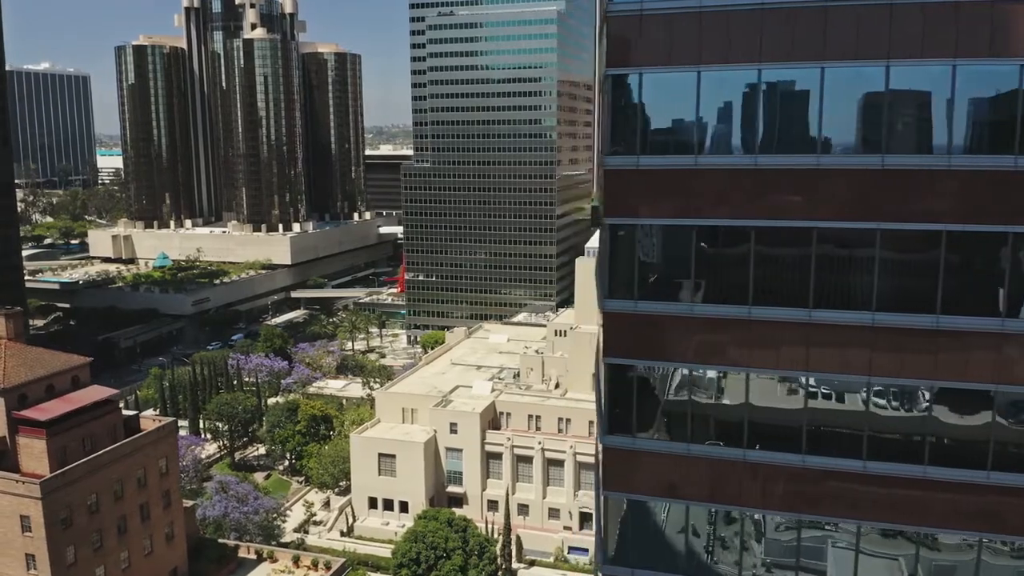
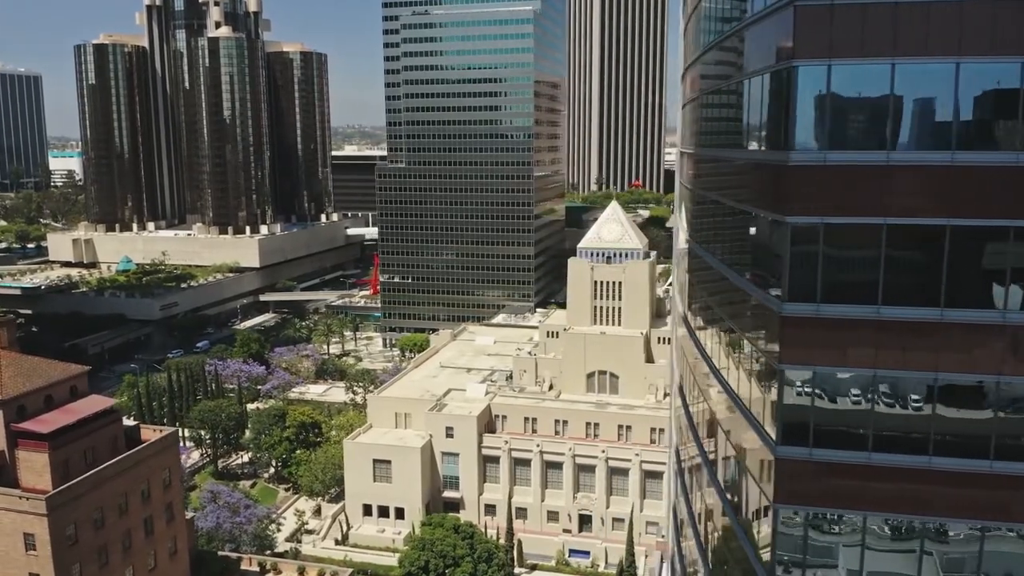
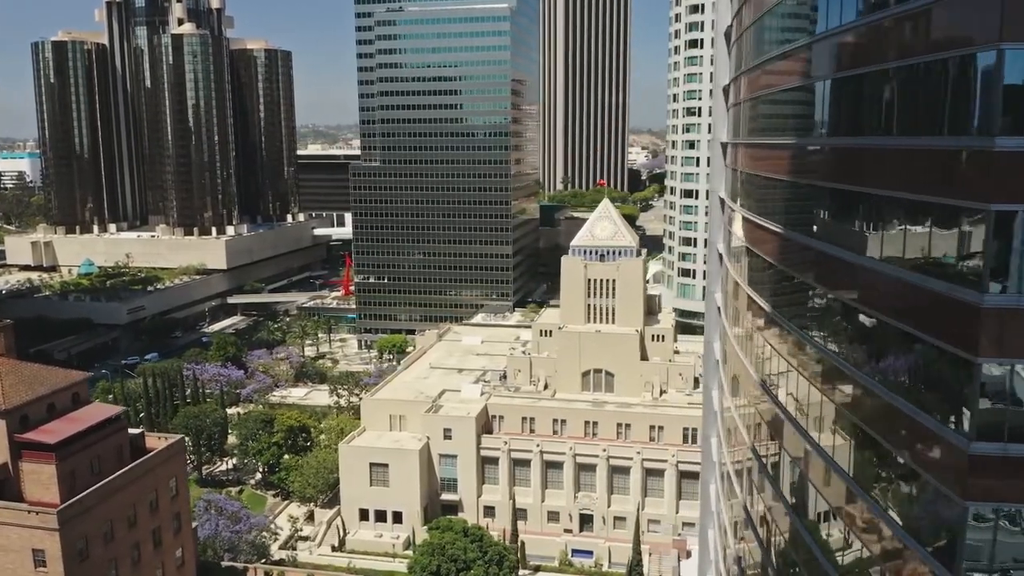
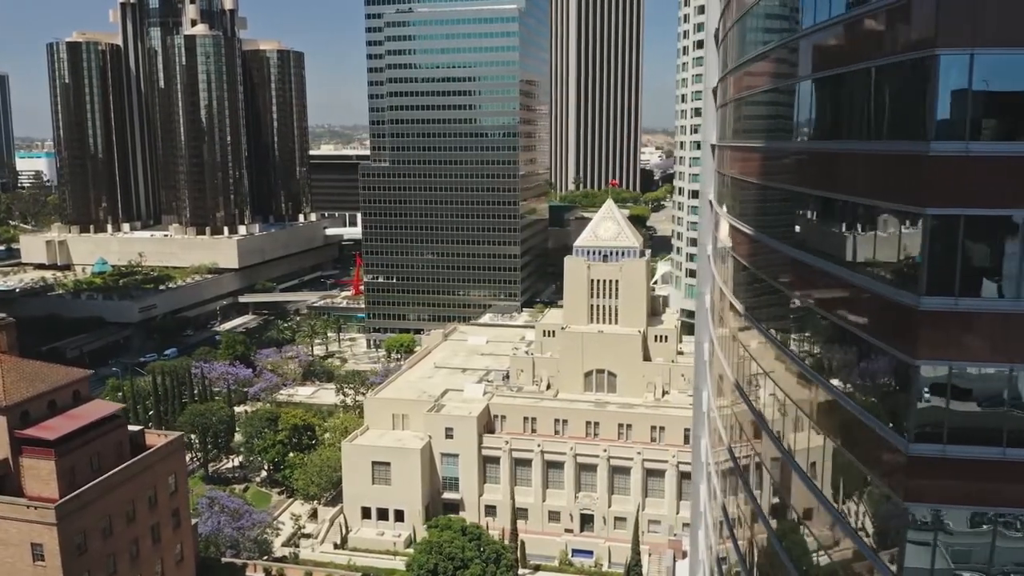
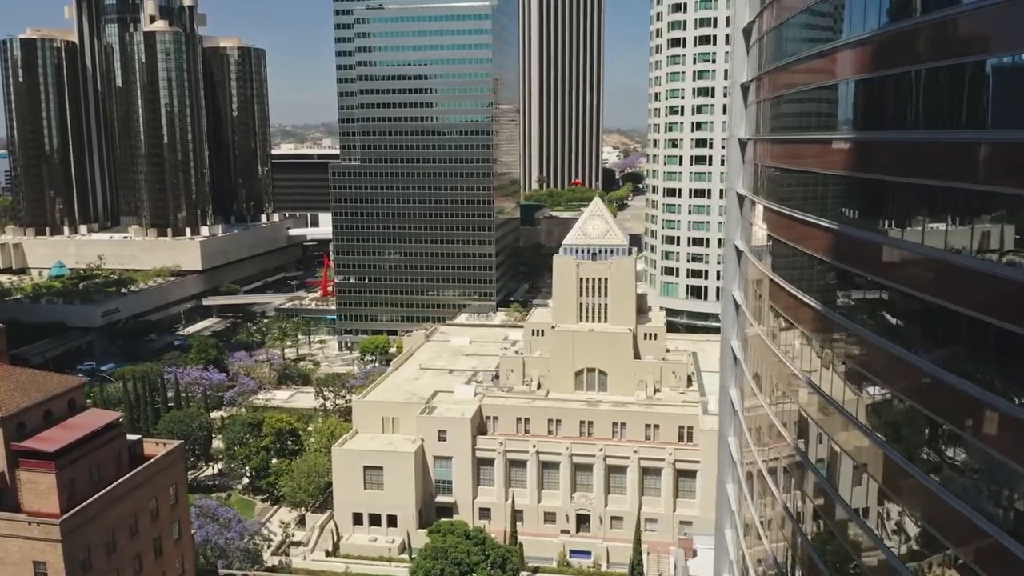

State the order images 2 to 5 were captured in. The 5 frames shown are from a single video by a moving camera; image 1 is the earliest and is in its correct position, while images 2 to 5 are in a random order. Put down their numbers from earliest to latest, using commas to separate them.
2, 4, 3, 5
